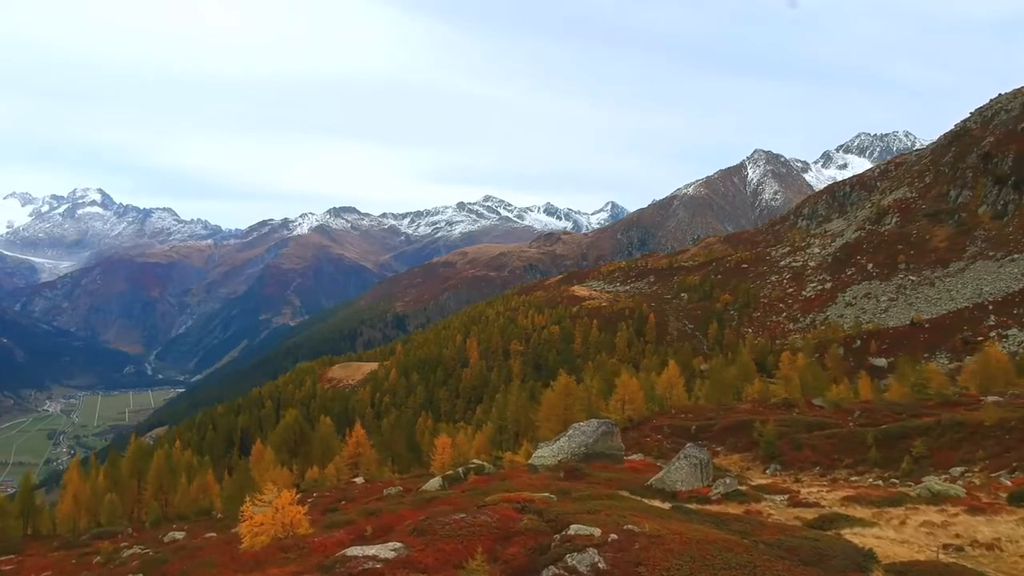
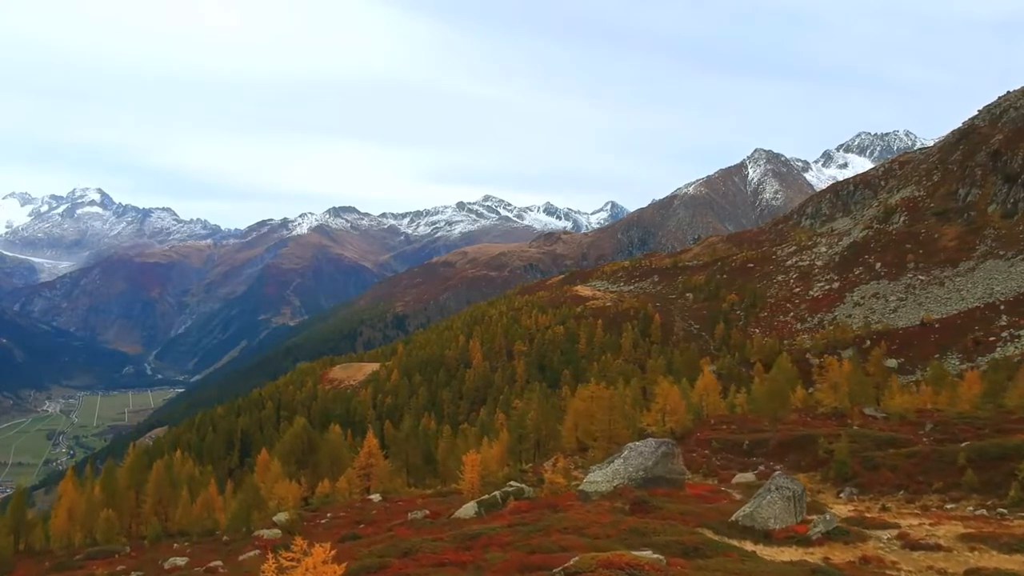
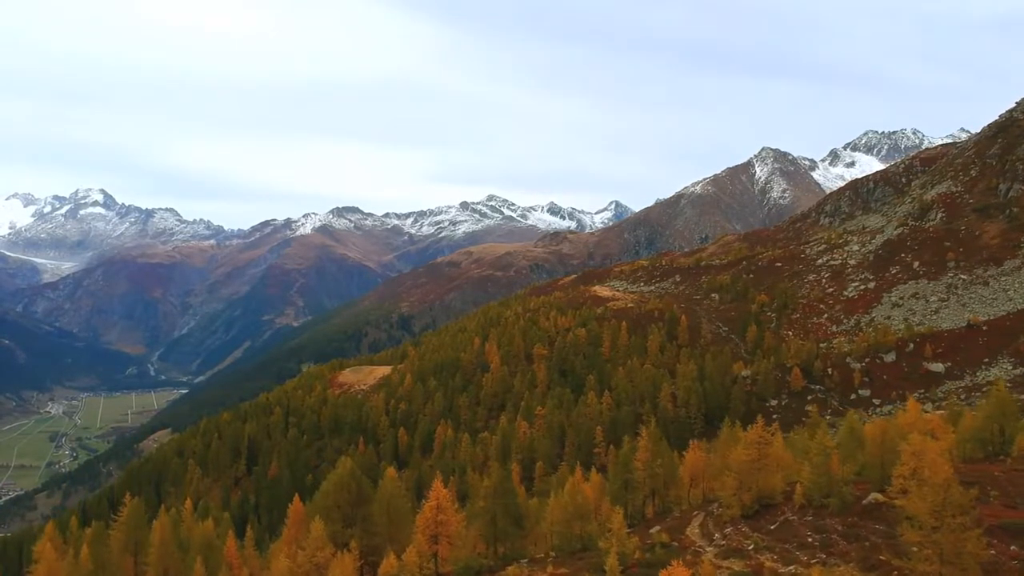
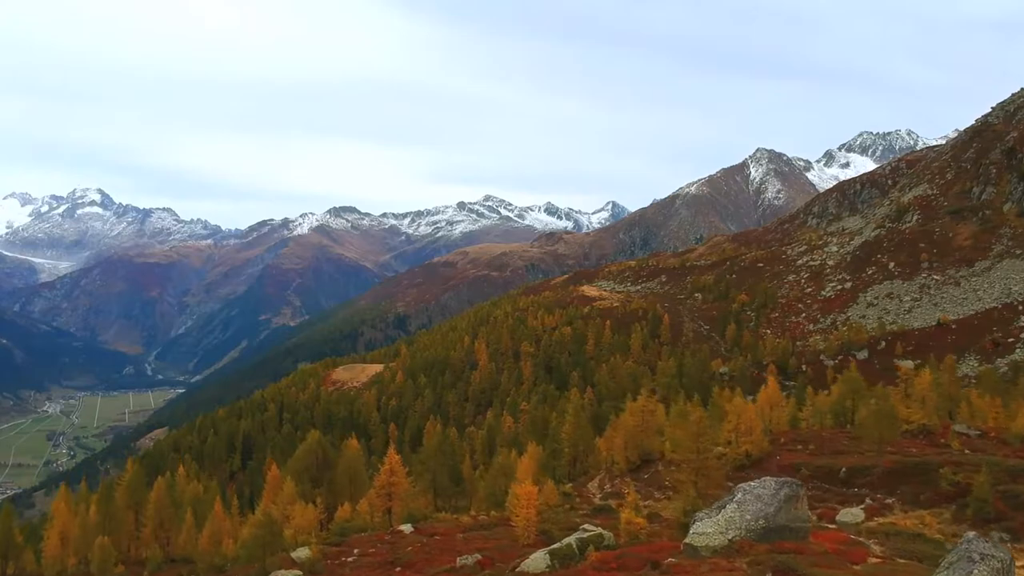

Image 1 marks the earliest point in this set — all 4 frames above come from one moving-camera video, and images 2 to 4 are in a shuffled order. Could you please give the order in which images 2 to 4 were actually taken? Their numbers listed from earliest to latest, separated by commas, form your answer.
2, 4, 3
